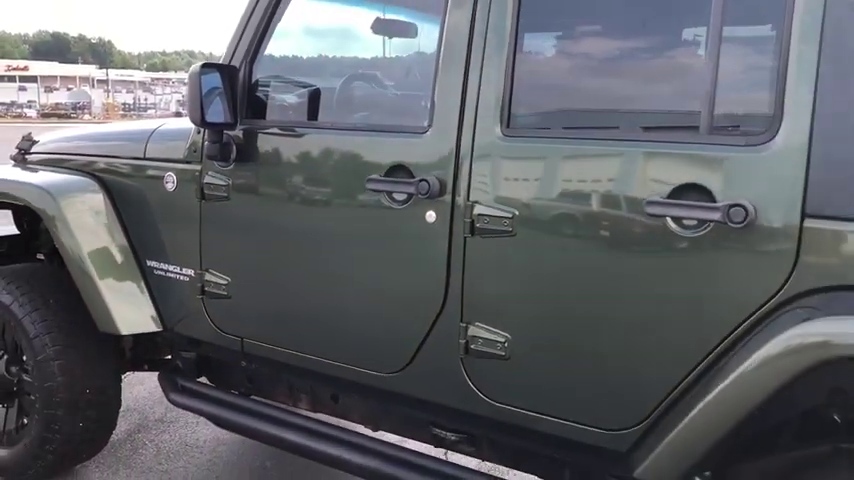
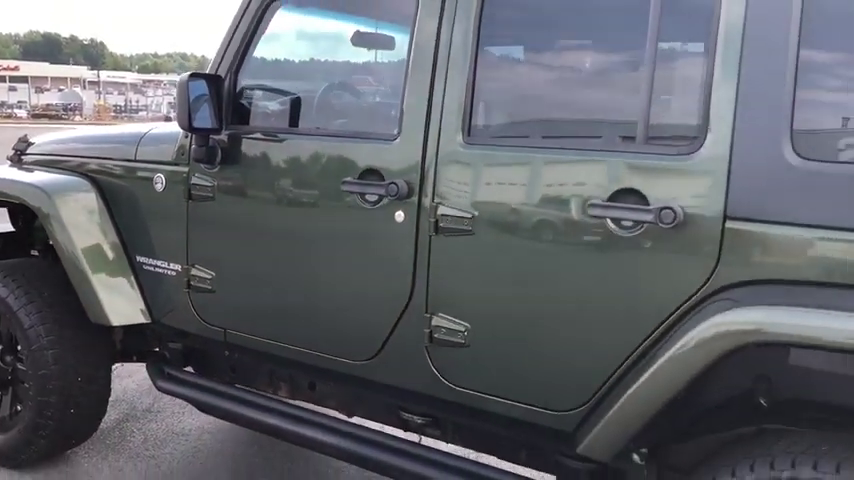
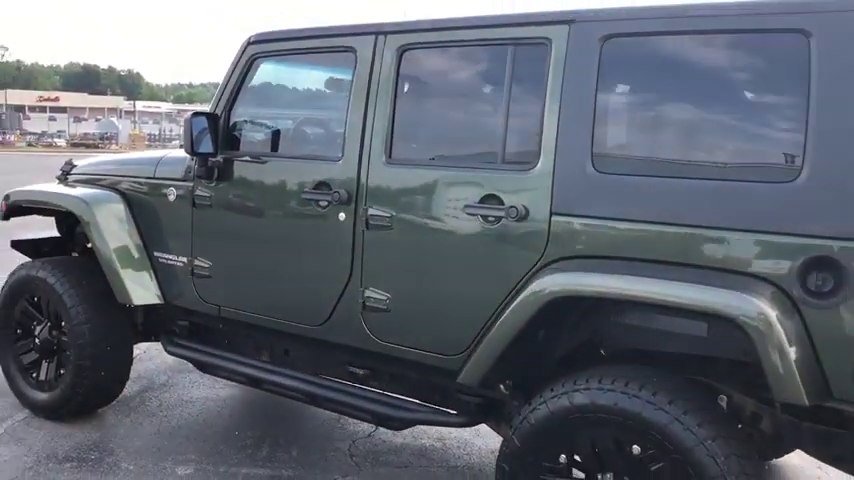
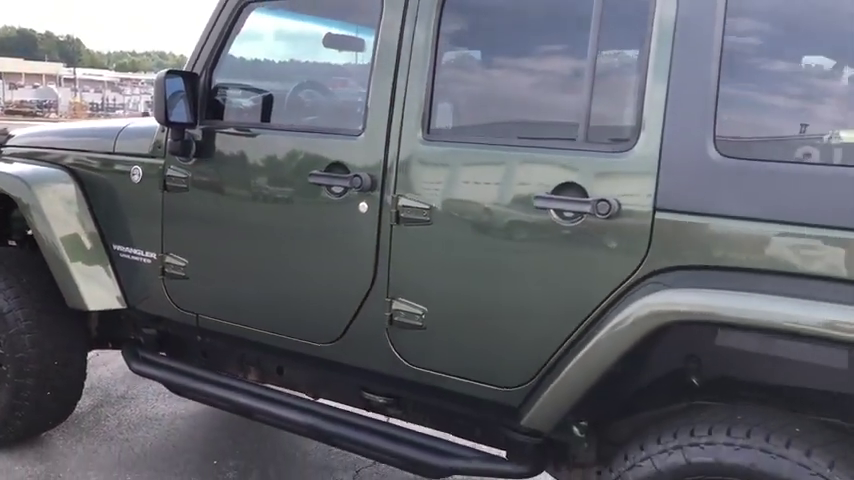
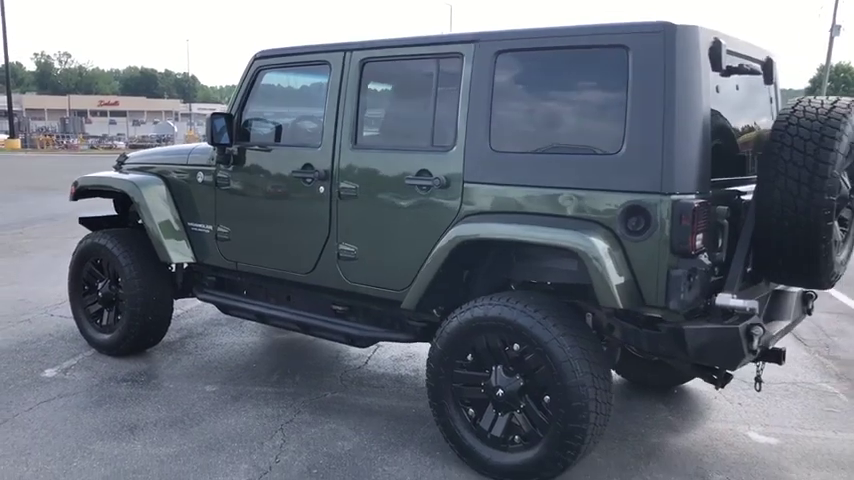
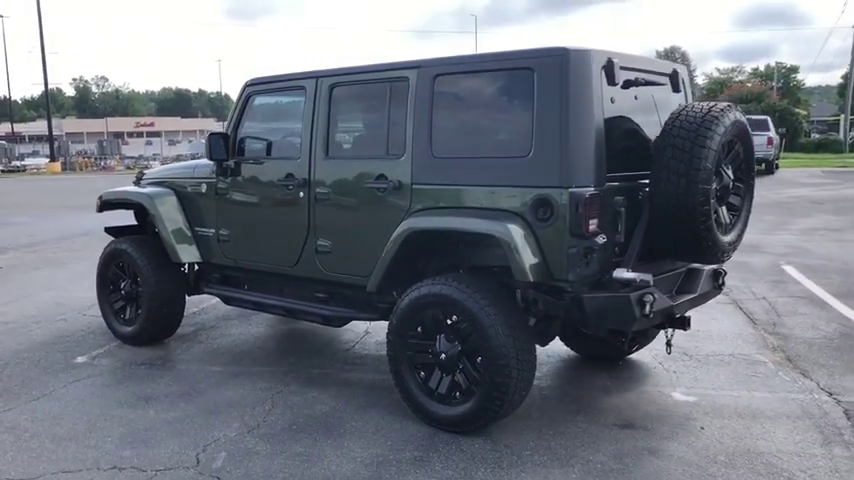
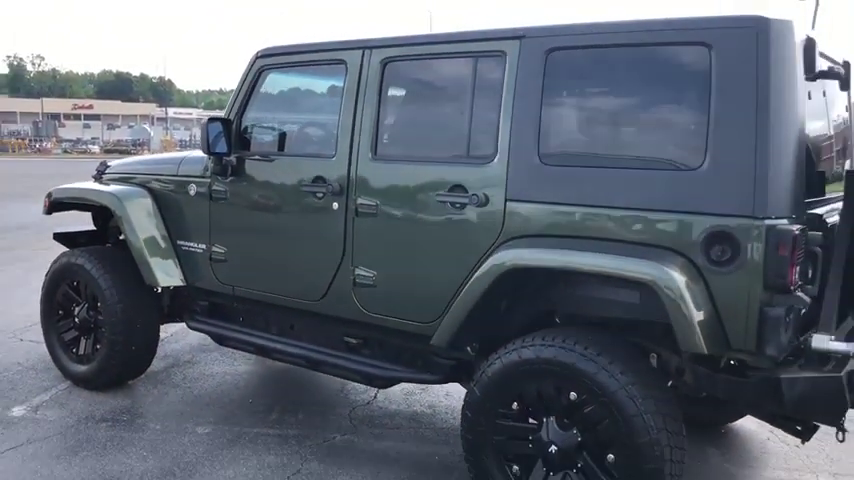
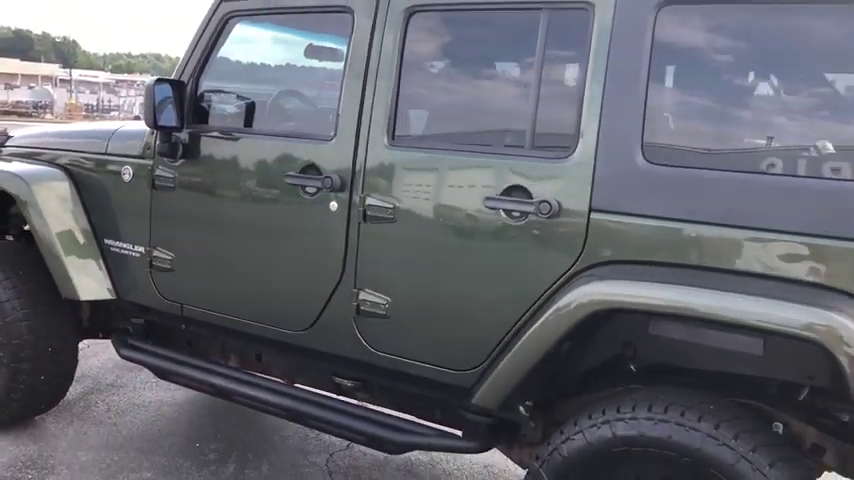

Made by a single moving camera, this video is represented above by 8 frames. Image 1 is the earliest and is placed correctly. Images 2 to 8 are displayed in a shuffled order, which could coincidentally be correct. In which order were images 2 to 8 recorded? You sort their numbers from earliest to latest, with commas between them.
2, 4, 8, 3, 7, 5, 6
